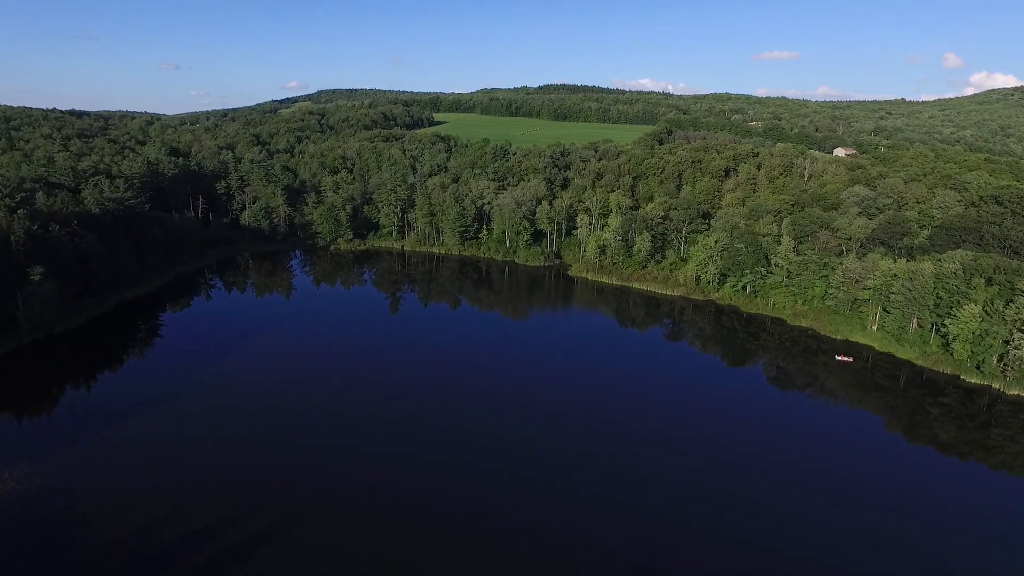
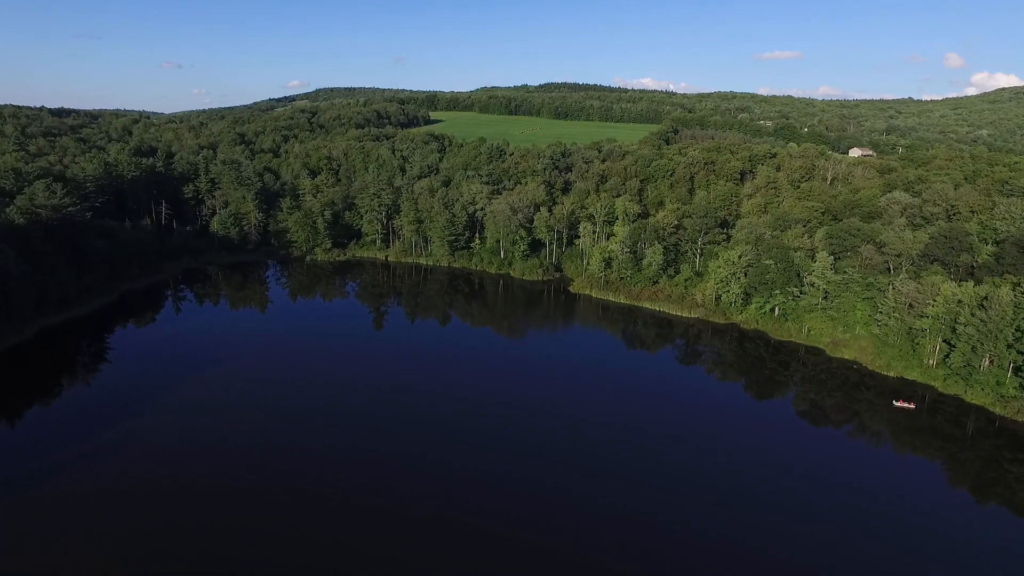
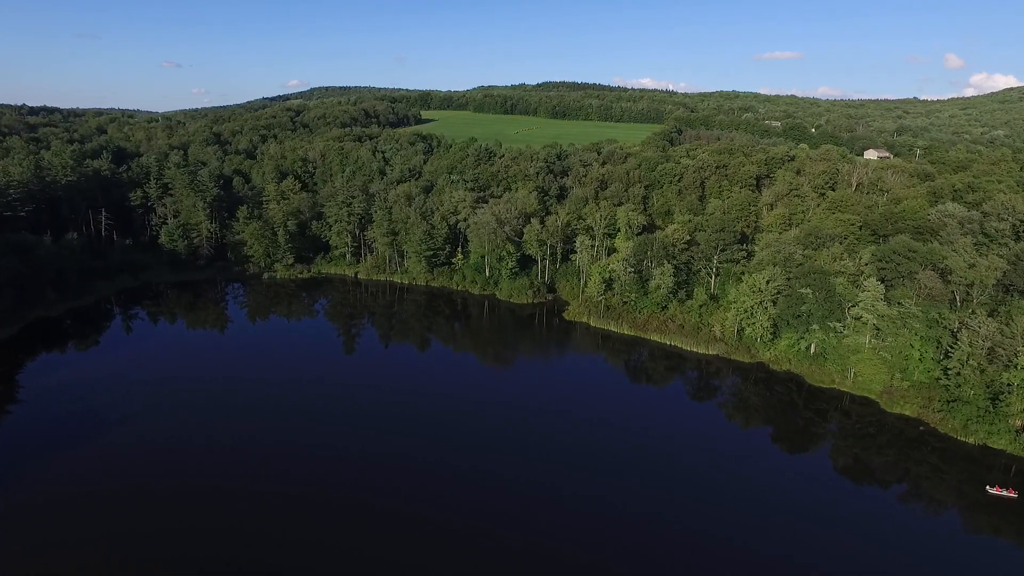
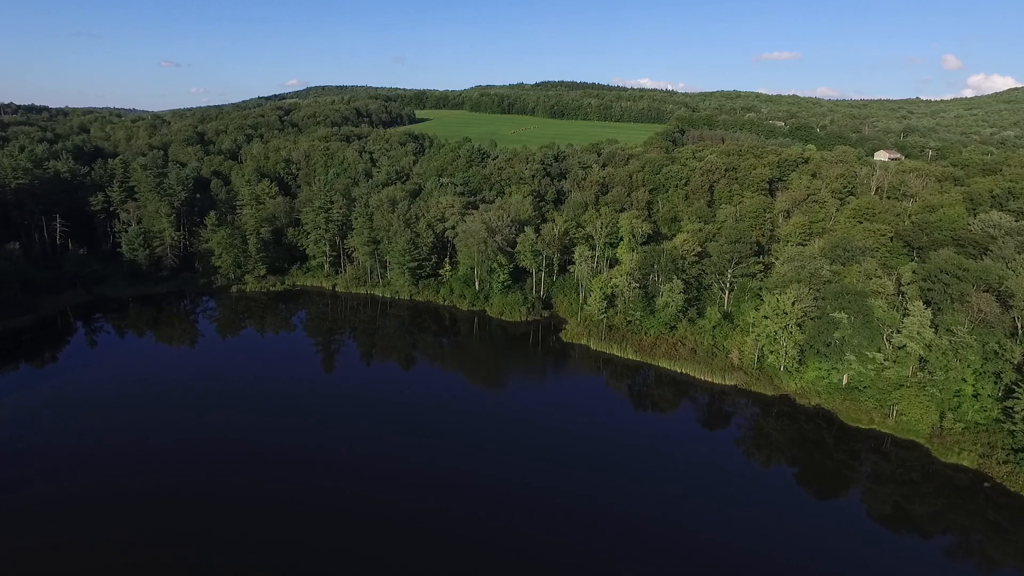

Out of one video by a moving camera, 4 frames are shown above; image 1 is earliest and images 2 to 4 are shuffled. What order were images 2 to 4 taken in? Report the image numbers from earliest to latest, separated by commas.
2, 3, 4
